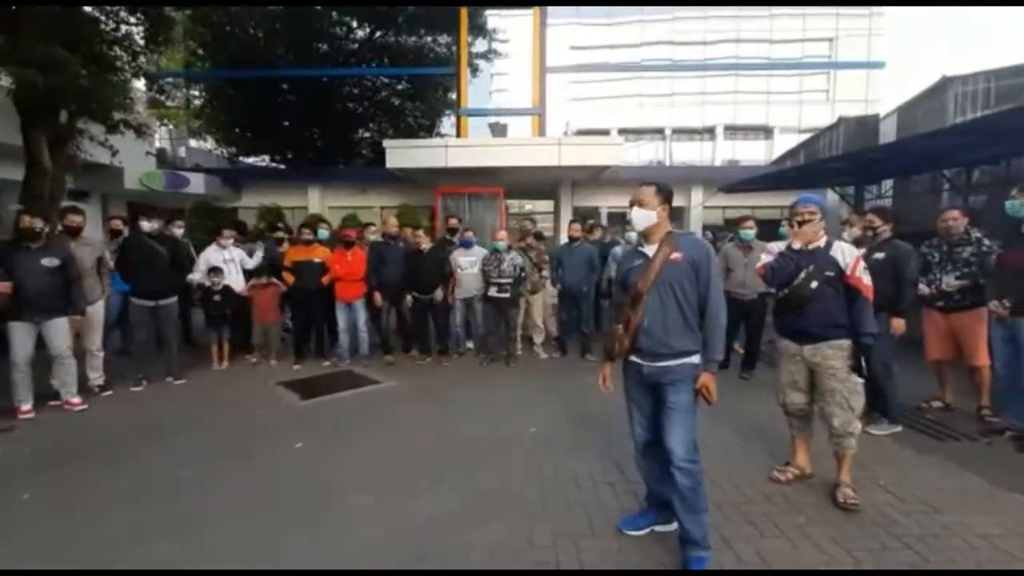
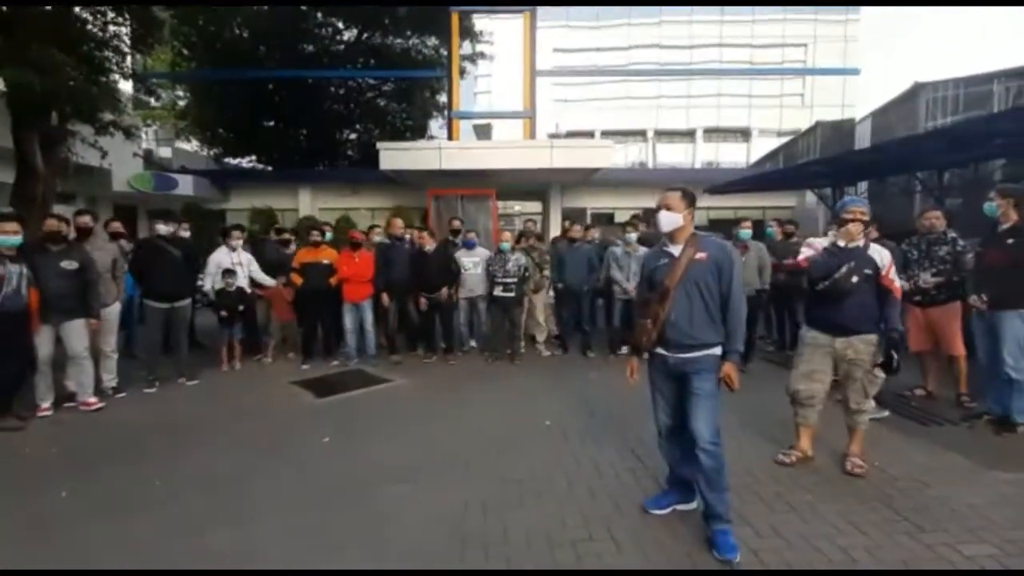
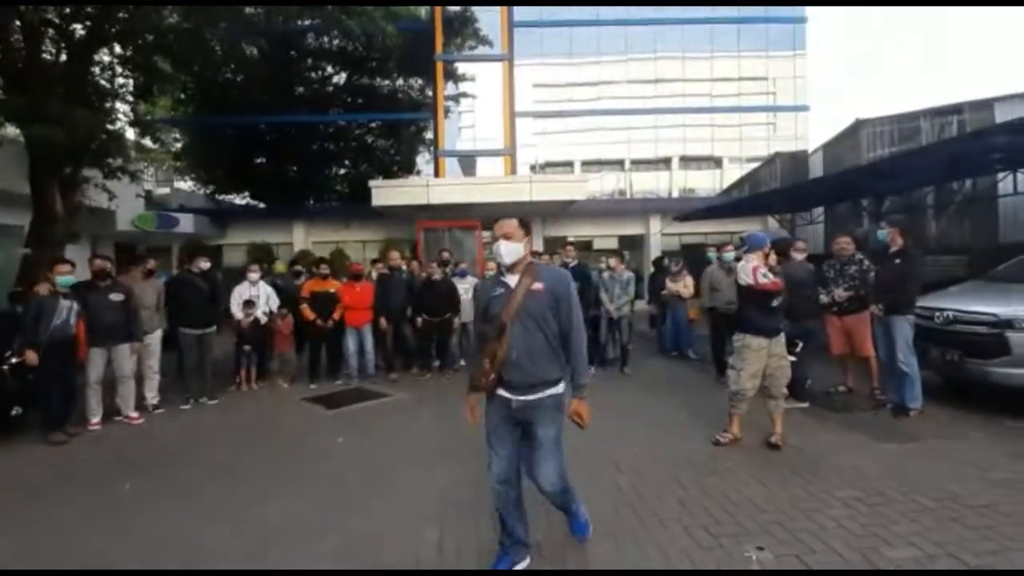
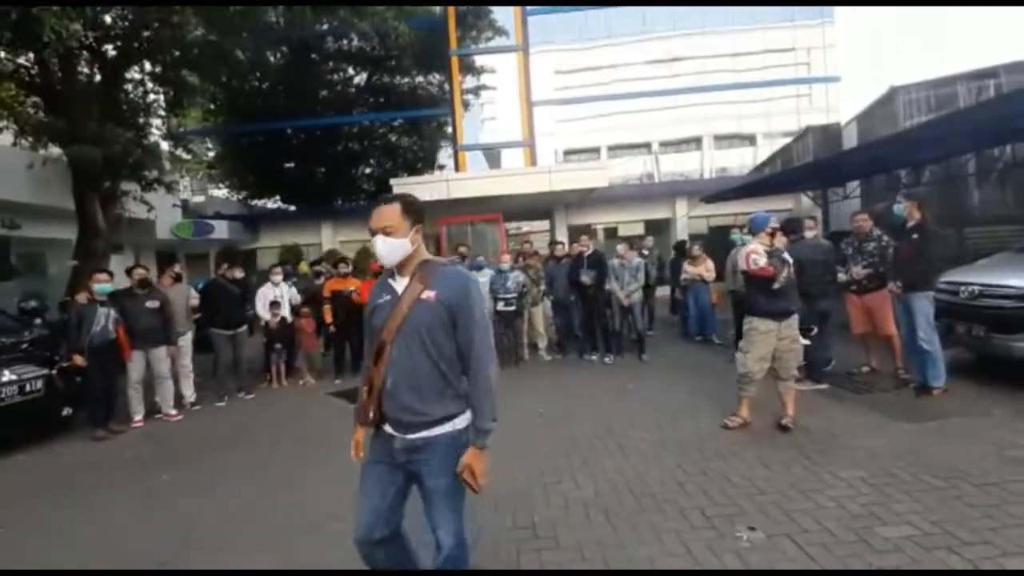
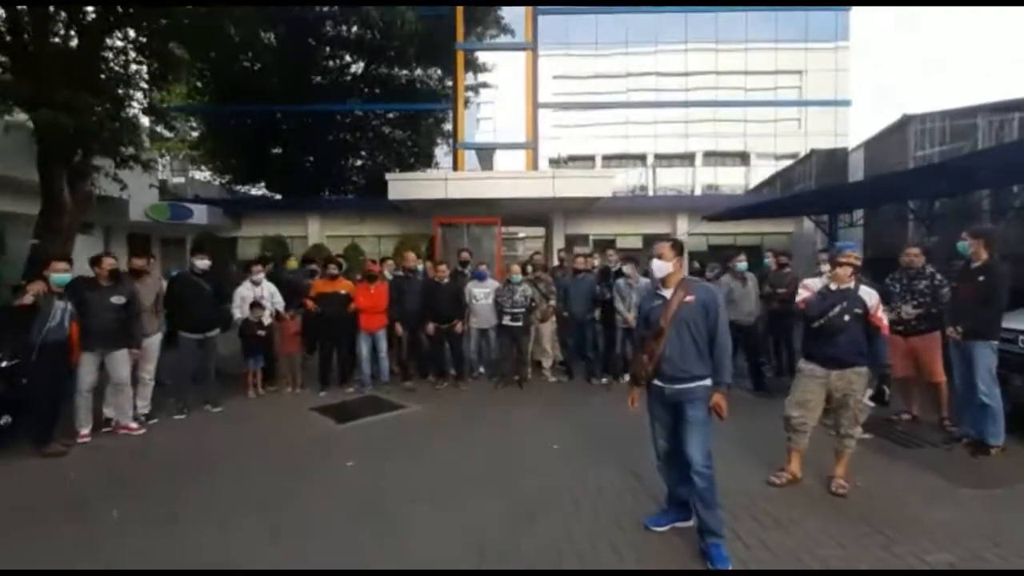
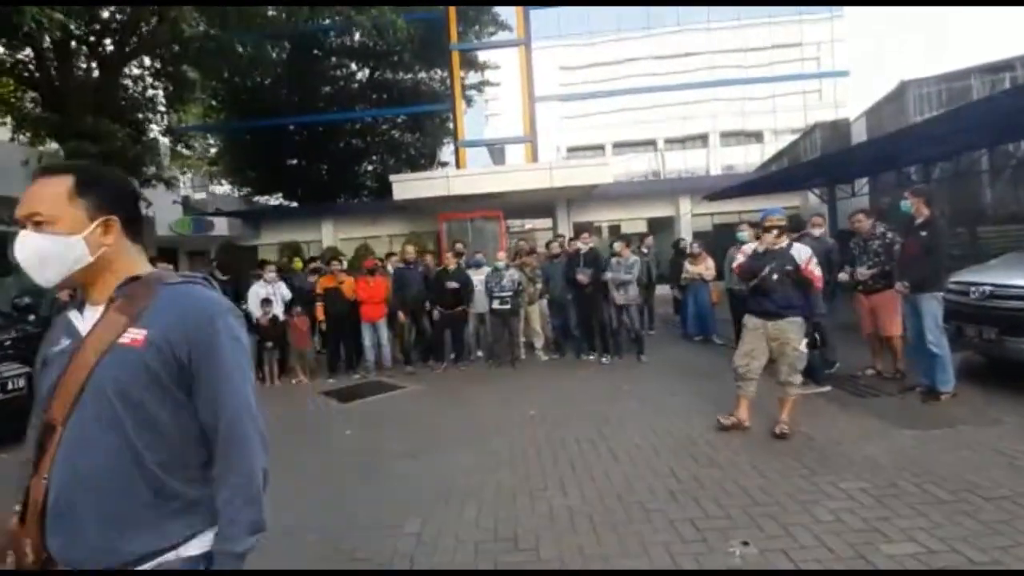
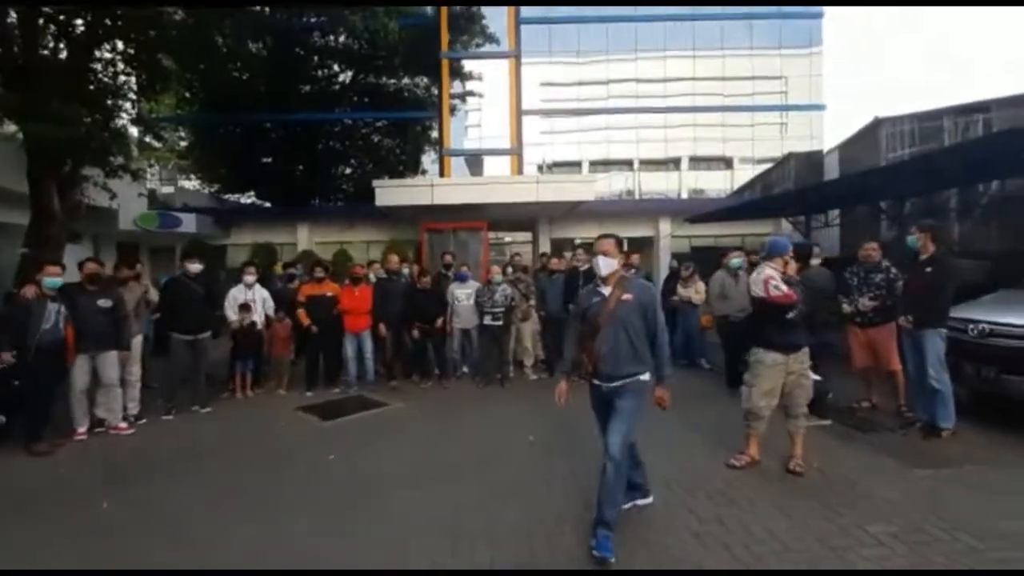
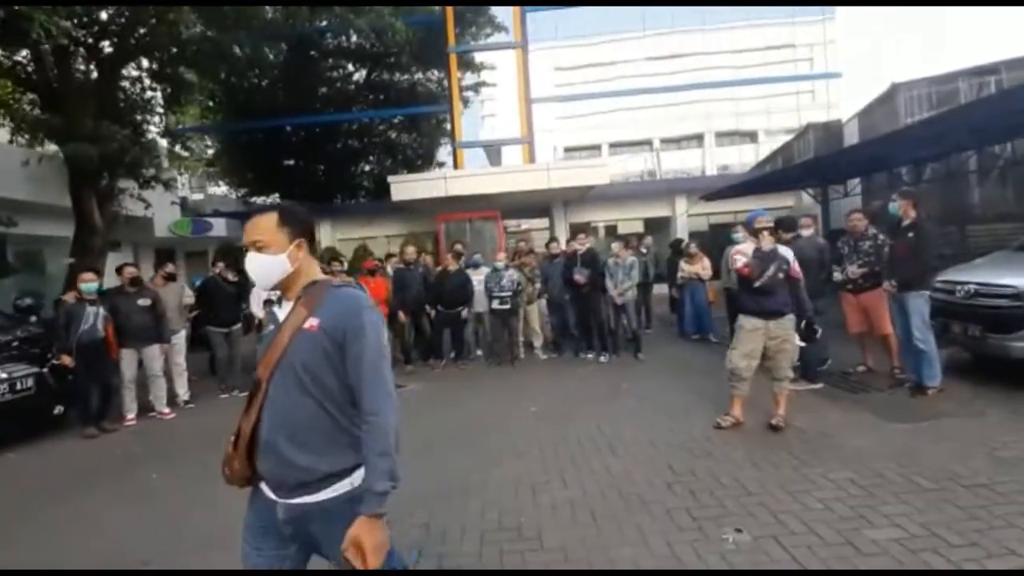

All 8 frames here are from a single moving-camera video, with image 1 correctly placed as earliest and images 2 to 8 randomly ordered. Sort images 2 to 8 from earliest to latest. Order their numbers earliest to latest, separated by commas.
2, 5, 7, 3, 4, 8, 6
